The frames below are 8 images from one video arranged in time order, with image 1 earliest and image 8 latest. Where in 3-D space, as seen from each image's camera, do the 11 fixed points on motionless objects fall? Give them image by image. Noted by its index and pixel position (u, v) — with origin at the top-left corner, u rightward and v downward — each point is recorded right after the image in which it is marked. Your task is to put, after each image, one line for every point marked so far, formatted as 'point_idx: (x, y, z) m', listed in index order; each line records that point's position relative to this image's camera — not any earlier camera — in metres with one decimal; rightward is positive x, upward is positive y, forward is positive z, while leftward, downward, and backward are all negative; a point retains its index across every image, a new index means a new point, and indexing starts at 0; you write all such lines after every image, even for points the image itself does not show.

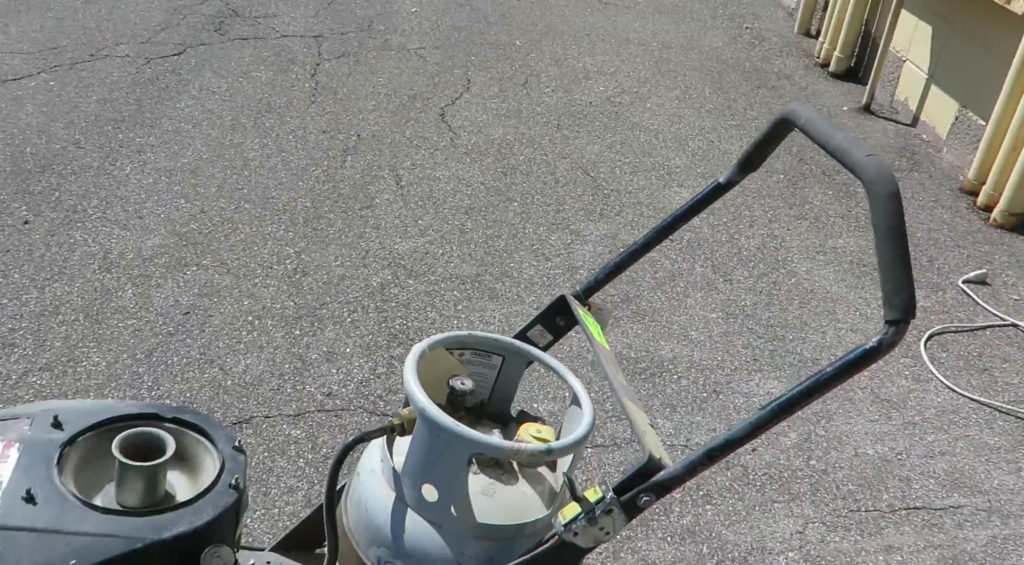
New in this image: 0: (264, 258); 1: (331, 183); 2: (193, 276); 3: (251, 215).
0: (-1.0, +0.1, +4.2) m
1: (-0.8, +0.4, +4.8) m
2: (-1.2, +0.1, +4.1) m
3: (-1.1, +0.3, +4.5) m
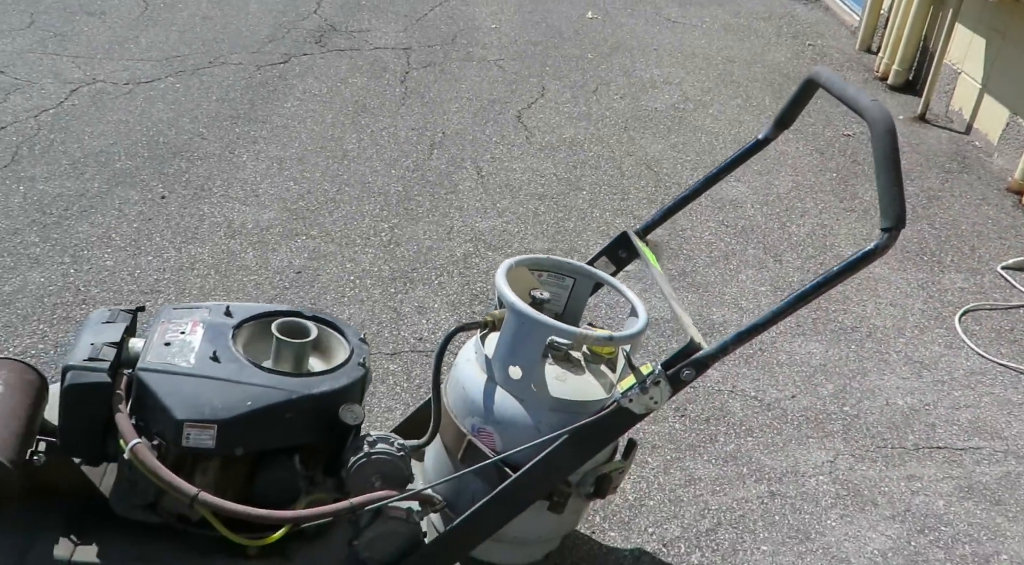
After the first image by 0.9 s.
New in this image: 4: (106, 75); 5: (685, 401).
0: (-0.7, +0.2, +4.8) m
1: (-0.5, +0.6, +5.4) m
2: (-0.9, +0.2, +4.7) m
3: (-0.8, +0.4, +5.1) m
4: (-2.3, +1.2, +6.1) m
5: (+0.6, -0.4, +3.8) m
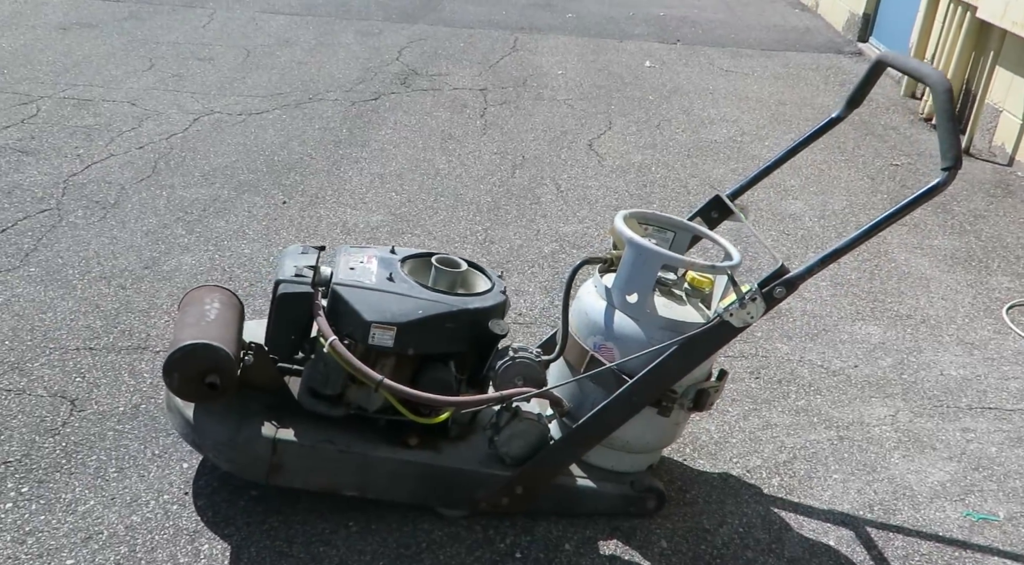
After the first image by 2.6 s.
0: (-0.2, +0.3, +5.3) m
1: (0.0, +0.5, +6.0) m
2: (-0.5, +0.2, +5.2) m
3: (-0.3, +0.4, +5.7) m
4: (-1.9, +1.1, +6.8) m
5: (+1.0, -0.3, +4.2) m
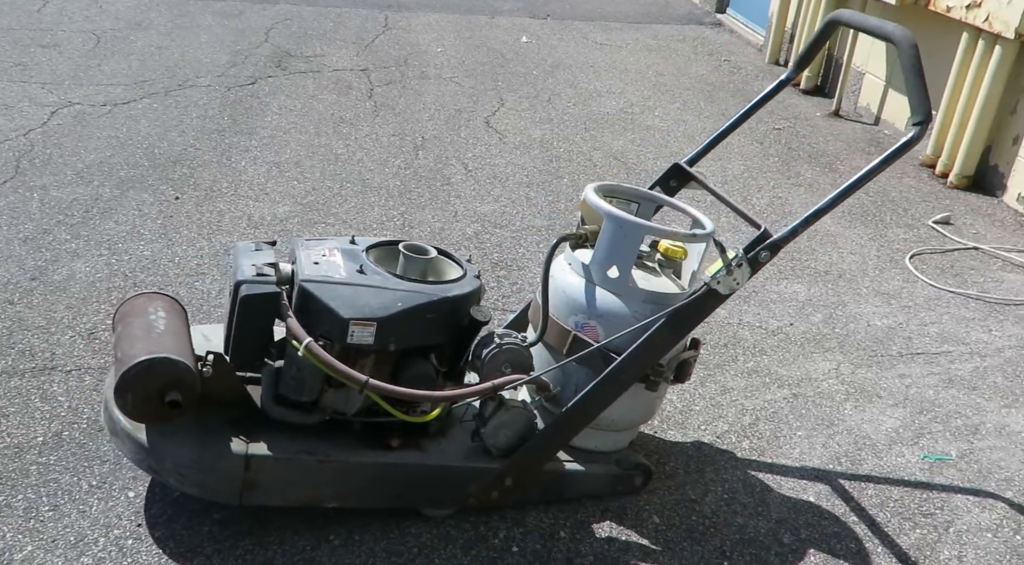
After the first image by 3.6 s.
0: (-0.6, +0.3, +5.2) m
1: (-0.5, +0.6, +5.8) m
2: (-0.9, +0.3, +5.0) m
3: (-0.8, +0.5, +5.5) m
4: (-2.5, +1.1, +6.4) m
5: (+0.8, -0.2, +4.3) m
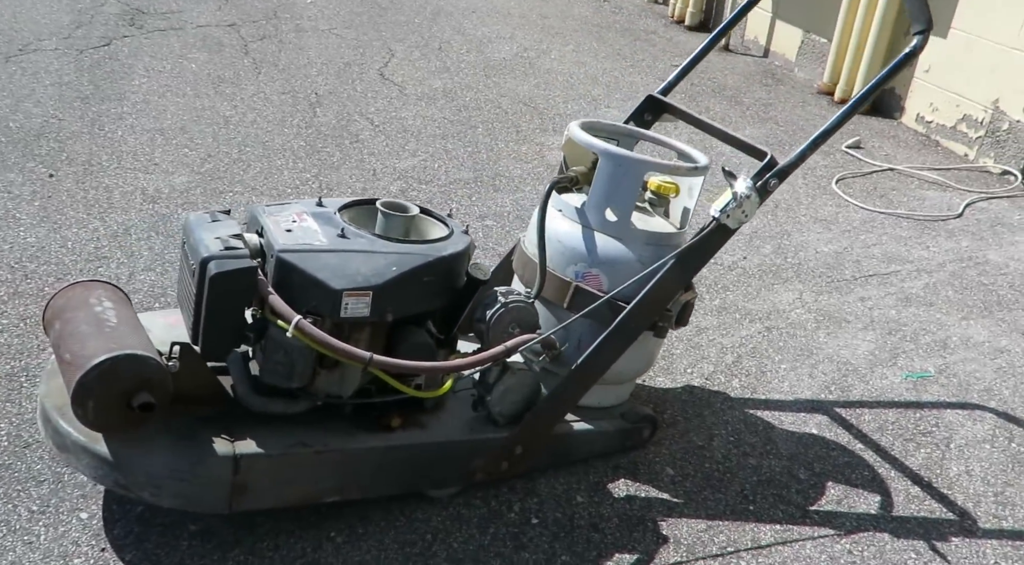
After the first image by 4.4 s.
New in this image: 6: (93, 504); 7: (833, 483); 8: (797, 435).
0: (-1.0, +0.4, +4.8) m
1: (-1.0, +0.8, +5.4) m
2: (-1.2, +0.4, +4.6) m
3: (-1.2, +0.6, +5.1) m
4: (-3.1, +1.1, +5.7) m
5: (+0.6, 0.0, +4.1) m
6: (-1.1, -0.6, +2.8) m
7: (+0.9, -0.6, +3.0) m
8: (+0.9, -0.5, +3.2) m
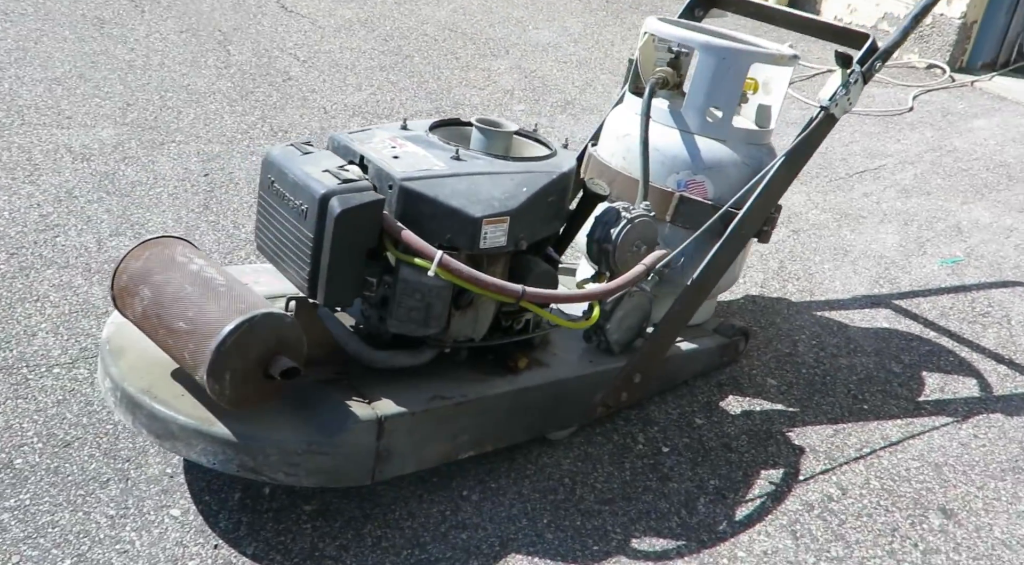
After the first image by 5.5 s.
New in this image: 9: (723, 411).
0: (-1.1, +0.6, +4.3) m
1: (-1.3, +1.0, +4.9) m
2: (-1.3, +0.5, +4.1) m
3: (-1.4, +0.8, +4.5) m
4: (-3.4, +1.1, +4.8) m
5: (+0.6, +0.4, +4.0) m
6: (-0.8, -0.5, +2.4) m
7: (+1.2, -0.3, +3.0) m
8: (+1.1, -0.1, +3.2) m
9: (+0.6, -0.3, +2.8) m
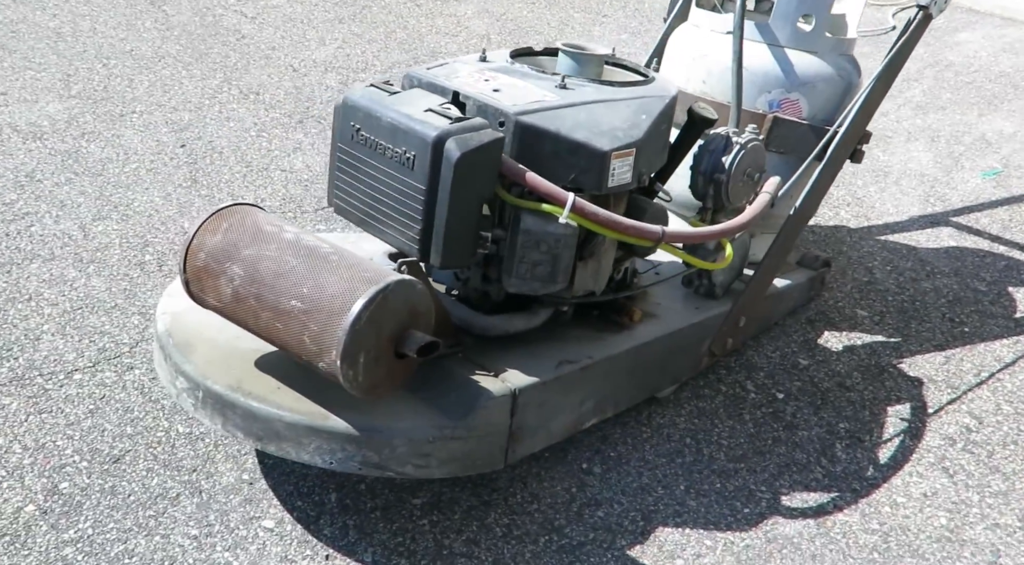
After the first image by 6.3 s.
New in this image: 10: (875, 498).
0: (-1.1, +0.7, +3.9) m
1: (-1.4, +1.0, +4.5) m
2: (-1.3, +0.5, +3.7) m
3: (-1.4, +0.8, +4.1) m
4: (-3.5, +0.9, +4.1) m
5: (+0.6, +0.6, +3.7) m
6: (-0.5, -0.4, +2.1) m
7: (+1.4, 0.0, +2.9) m
8: (+1.2, +0.1, +3.0) m
9: (+0.8, -0.2, +2.6) m
10: (+0.7, -0.4, +2.2) m
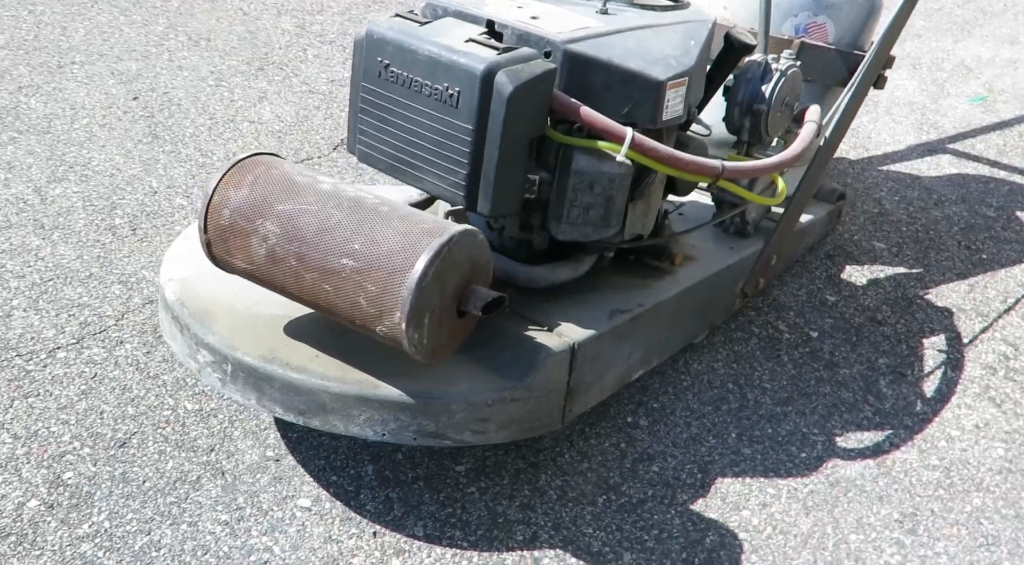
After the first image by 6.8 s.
0: (-1.2, +0.8, +3.6) m
1: (-1.6, +1.2, +4.1) m
2: (-1.3, +0.7, +3.4) m
3: (-1.6, +0.9, +3.8) m
4: (-3.6, +0.9, +3.6) m
5: (+0.5, +0.8, +3.6) m
6: (-0.4, -0.4, +1.9) m
7: (+1.4, +0.2, +2.8) m
8: (+1.2, +0.3, +3.0) m
9: (+0.8, 0.0, +2.5) m
10: (+0.8, -0.3, +2.1) m
